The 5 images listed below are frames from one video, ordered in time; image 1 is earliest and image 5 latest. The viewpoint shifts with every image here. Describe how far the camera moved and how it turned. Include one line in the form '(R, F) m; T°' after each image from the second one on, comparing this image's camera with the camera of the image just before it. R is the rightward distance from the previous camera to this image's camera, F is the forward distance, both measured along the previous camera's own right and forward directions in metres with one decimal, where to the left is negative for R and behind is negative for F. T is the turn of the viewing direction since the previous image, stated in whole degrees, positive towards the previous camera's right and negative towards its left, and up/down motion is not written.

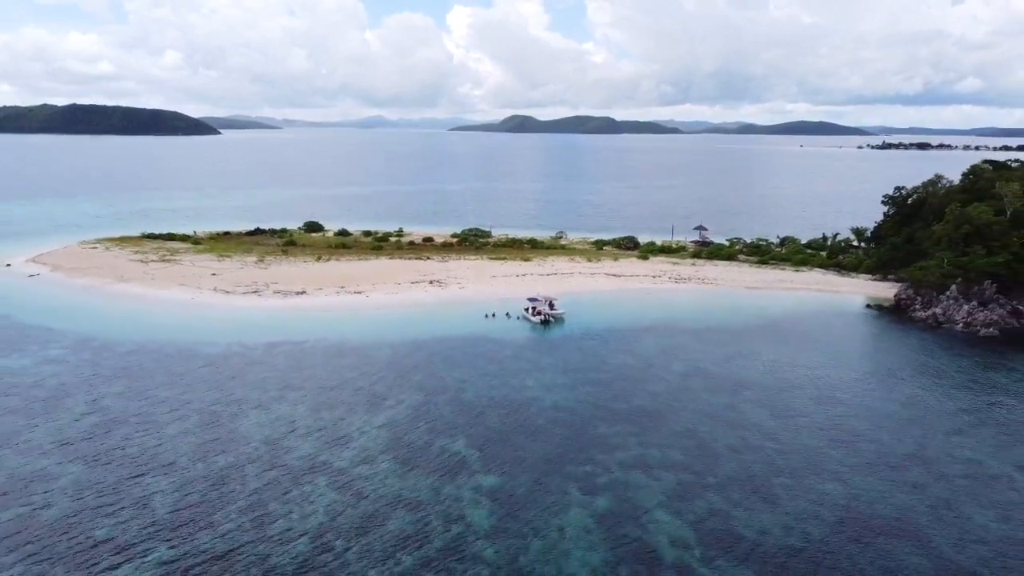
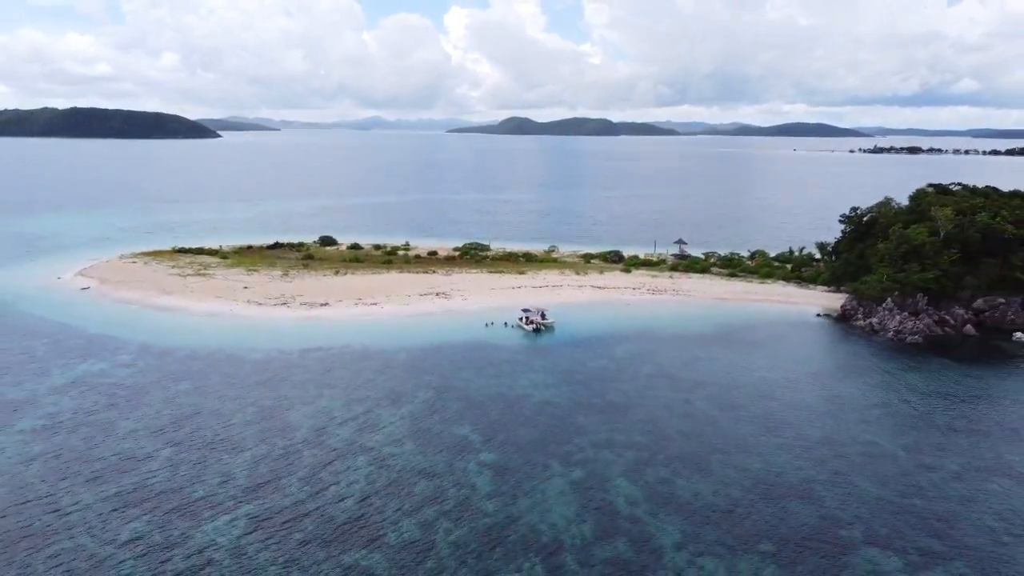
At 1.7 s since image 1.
(+0.1, -5.6) m; 0°
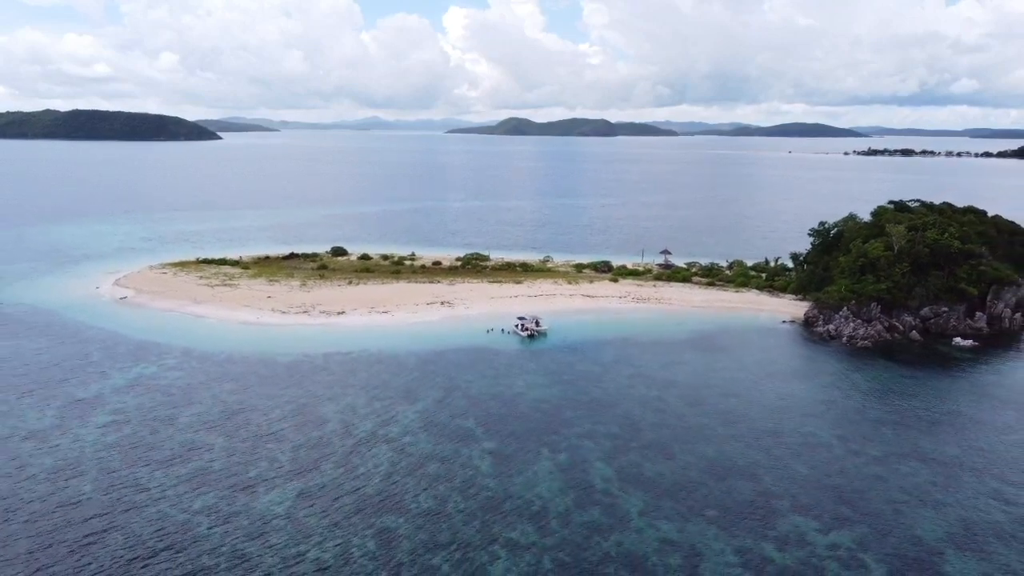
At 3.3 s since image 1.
(+0.1, -5.0) m; 0°
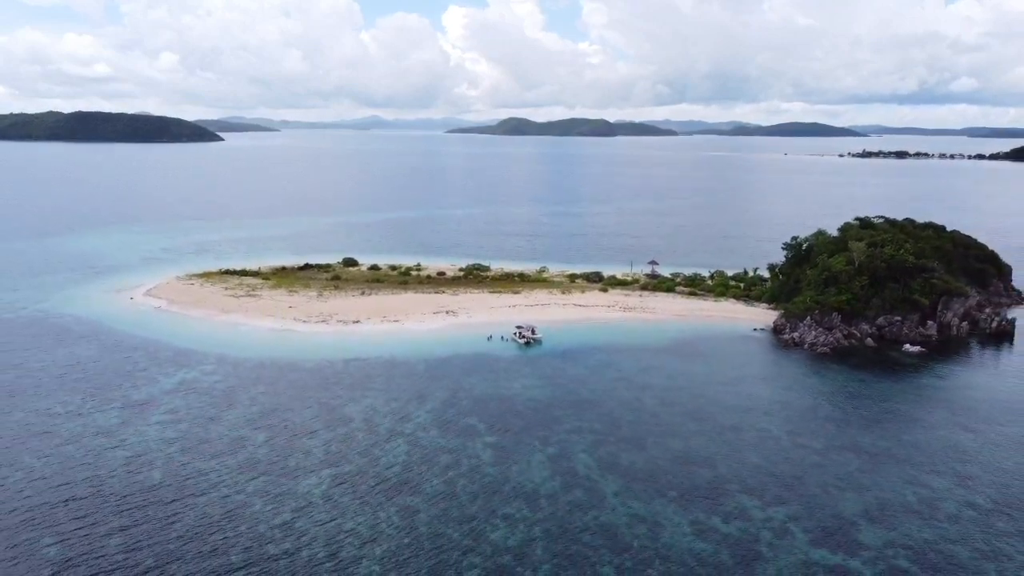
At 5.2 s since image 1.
(+0.1, -5.3) m; 0°
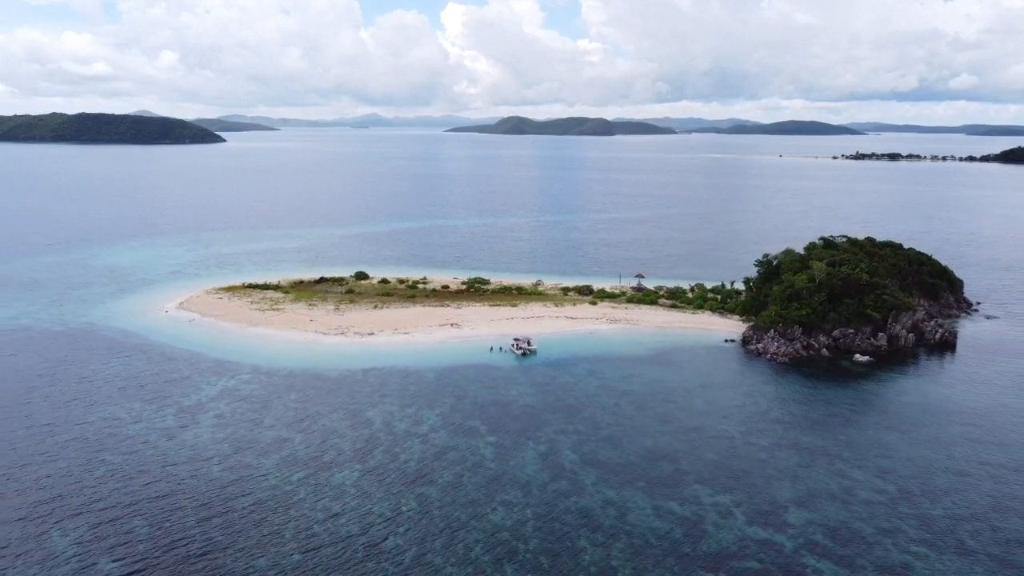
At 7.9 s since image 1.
(+0.2, -6.6) m; 0°
